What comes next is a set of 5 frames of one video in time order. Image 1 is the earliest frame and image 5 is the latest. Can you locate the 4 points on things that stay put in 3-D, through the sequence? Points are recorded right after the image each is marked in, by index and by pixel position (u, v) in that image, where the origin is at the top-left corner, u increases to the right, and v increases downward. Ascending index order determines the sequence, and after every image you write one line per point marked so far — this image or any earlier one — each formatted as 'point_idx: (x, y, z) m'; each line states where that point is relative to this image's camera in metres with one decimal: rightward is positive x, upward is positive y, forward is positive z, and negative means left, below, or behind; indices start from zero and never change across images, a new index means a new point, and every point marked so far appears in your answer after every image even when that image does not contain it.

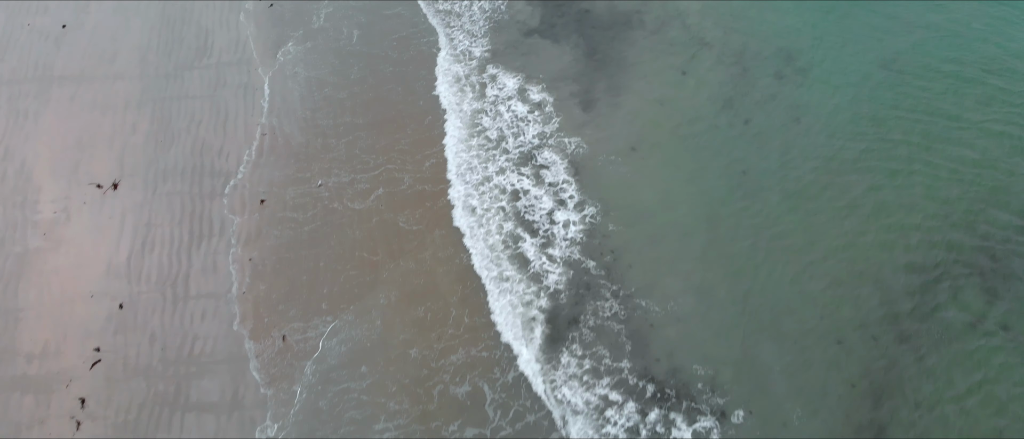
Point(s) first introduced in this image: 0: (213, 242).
0: (-10.0, -0.8, +19.6) m
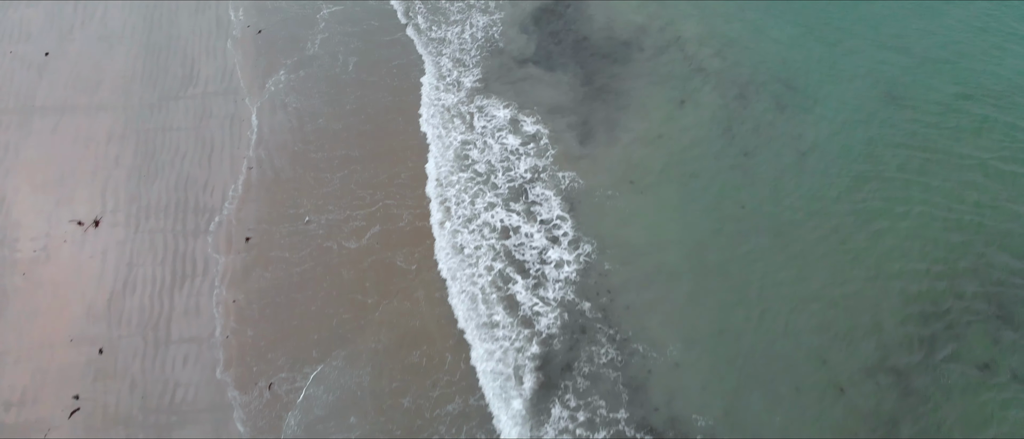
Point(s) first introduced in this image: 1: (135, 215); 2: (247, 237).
0: (-10.1, -2.1, +18.9) m
1: (-12.6, +0.1, +19.7) m
2: (-8.9, -0.6, +19.6) m
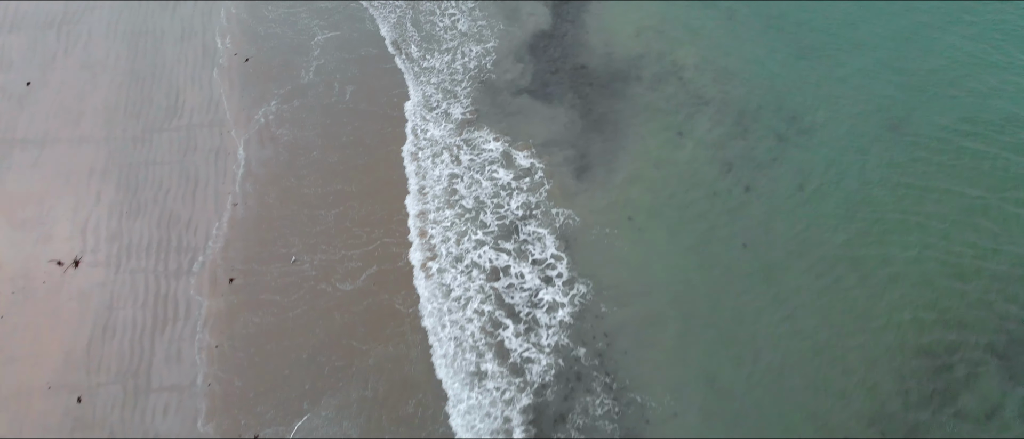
0: (-10.2, -3.3, +18.2) m
1: (-12.6, -1.1, +19.0) m
2: (-8.9, -1.9, +19.0) m
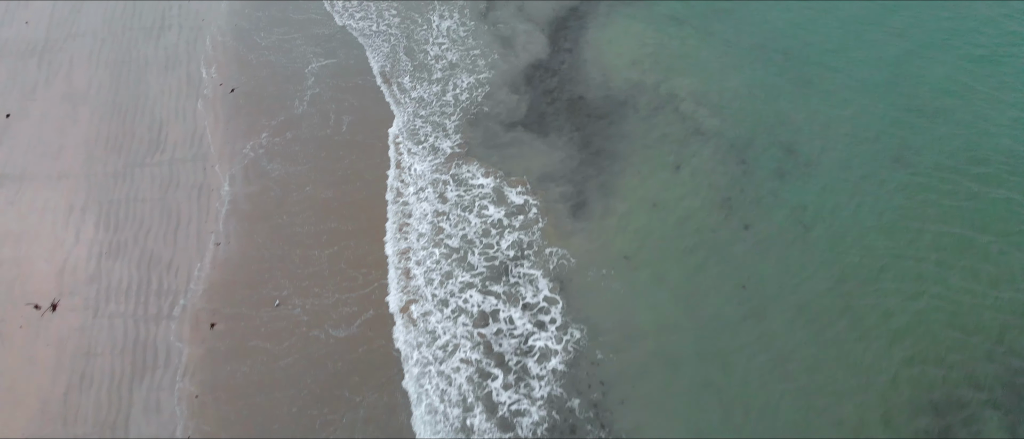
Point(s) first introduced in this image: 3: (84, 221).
0: (-10.2, -4.6, +17.5) m
1: (-12.7, -2.4, +18.2) m
2: (-9.0, -3.2, +18.3) m
3: (-13.5, 0.0, +19.1) m
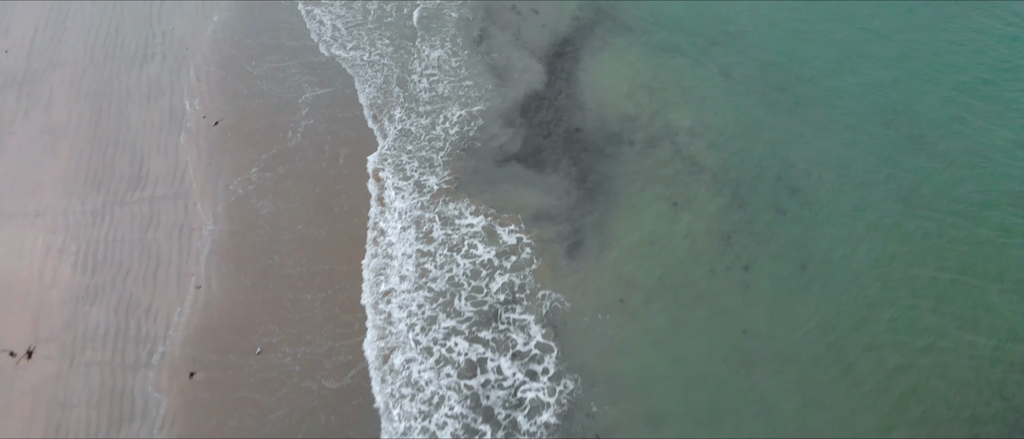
0: (-10.3, -5.9, +16.7) m
1: (-12.7, -3.6, +17.4) m
2: (-9.0, -4.5, +17.6) m
3: (-13.5, -1.3, +18.2) m
